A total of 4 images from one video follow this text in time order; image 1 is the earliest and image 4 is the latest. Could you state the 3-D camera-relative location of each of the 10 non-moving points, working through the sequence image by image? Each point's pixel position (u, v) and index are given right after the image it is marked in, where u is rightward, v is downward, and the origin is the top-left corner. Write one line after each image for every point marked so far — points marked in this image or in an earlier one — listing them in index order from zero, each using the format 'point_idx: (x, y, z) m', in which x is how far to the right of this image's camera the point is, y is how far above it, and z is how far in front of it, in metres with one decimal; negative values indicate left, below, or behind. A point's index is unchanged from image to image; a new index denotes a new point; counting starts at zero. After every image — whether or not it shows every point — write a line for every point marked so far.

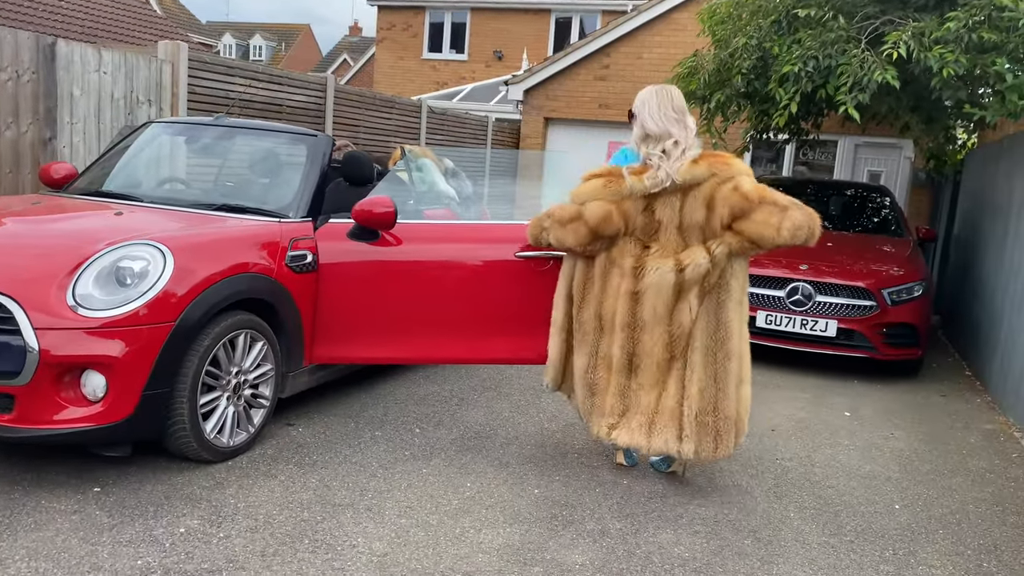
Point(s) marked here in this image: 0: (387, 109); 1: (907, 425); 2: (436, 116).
0: (-1.4, +2.0, +9.5) m
1: (+2.4, -0.8, +5.1) m
2: (-1.0, +2.2, +10.7) m
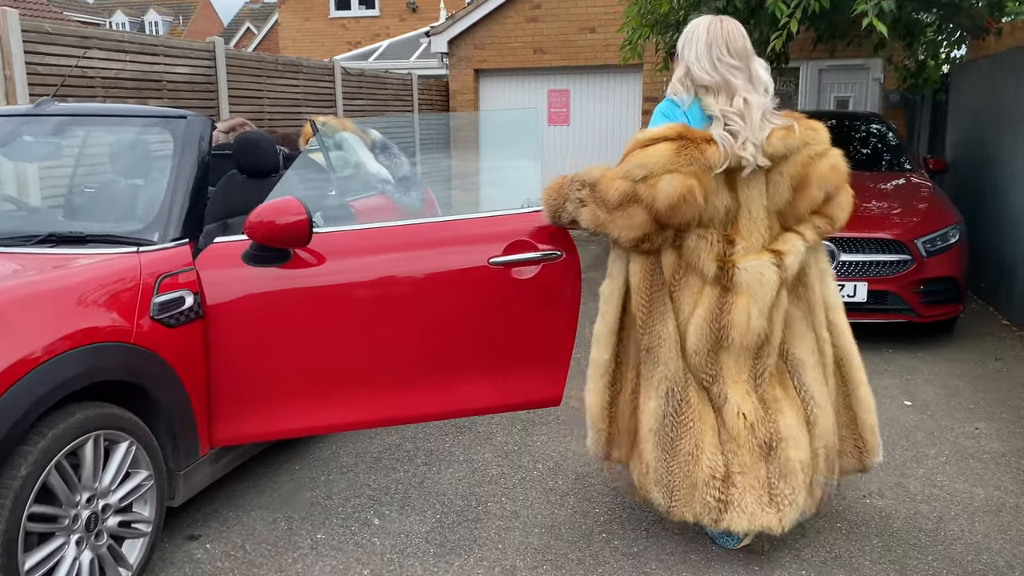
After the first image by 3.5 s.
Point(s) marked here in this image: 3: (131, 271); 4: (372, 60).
0: (-2.1, +2.0, +8.1) m
1: (+2.3, -0.6, +4.1) m
2: (-1.7, +2.3, +9.3) m
3: (-1.1, +0.1, +2.6) m
4: (-2.2, +3.7, +13.7) m
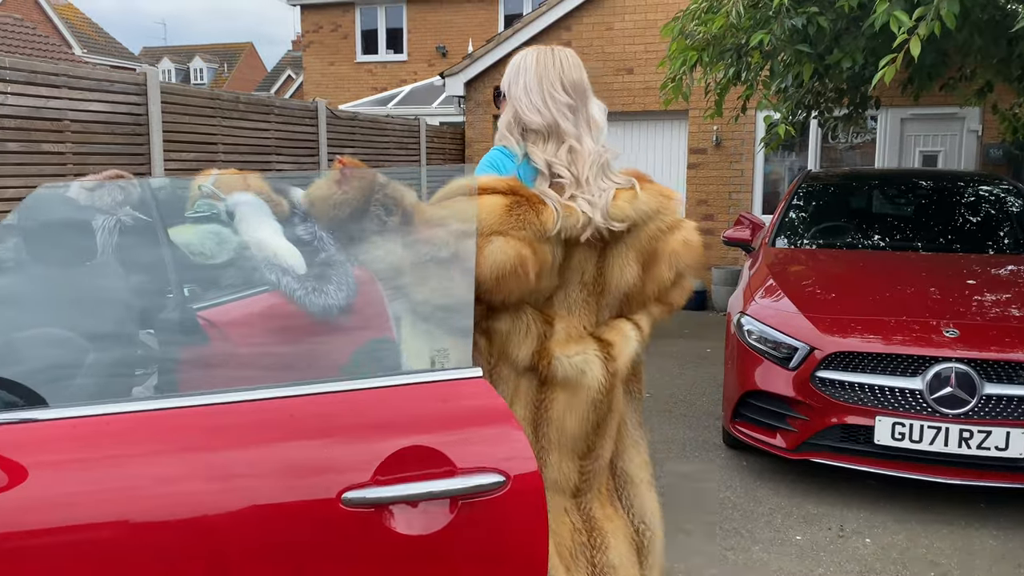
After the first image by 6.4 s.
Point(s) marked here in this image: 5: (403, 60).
0: (-2.0, +1.4, +6.7) m
1: (+2.1, -1.1, +2.3) m
2: (-1.5, +1.5, +7.9) m
3: (-1.3, -0.3, +1.1) m
4: (-1.8, +2.7, +12.4) m
5: (-2.2, +4.7, +17.5) m
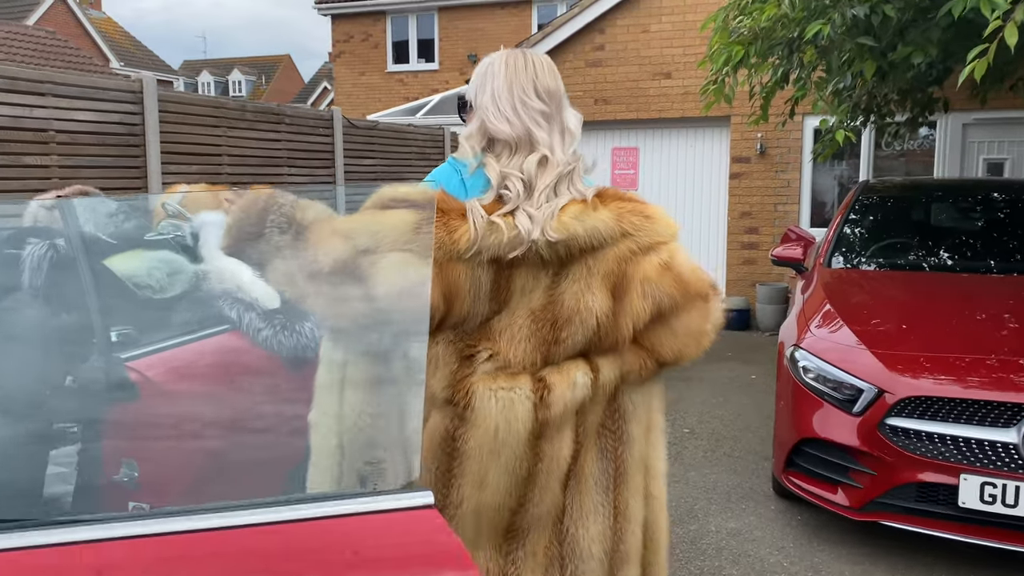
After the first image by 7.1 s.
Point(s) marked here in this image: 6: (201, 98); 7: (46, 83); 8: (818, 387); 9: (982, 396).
0: (-1.8, +1.2, +6.3) m
1: (+2.1, -1.2, +1.7) m
2: (-1.3, +1.4, +7.5) m
3: (-1.4, -0.4, +0.6) m
4: (-1.4, +2.4, +12.0) m
5: (-1.6, +4.4, +17.1) m
6: (-2.0, +1.2, +5.5) m
7: (-2.4, +1.1, +4.5) m
8: (+1.2, -0.4, +3.3) m
9: (+1.7, -0.4, +2.9) m
